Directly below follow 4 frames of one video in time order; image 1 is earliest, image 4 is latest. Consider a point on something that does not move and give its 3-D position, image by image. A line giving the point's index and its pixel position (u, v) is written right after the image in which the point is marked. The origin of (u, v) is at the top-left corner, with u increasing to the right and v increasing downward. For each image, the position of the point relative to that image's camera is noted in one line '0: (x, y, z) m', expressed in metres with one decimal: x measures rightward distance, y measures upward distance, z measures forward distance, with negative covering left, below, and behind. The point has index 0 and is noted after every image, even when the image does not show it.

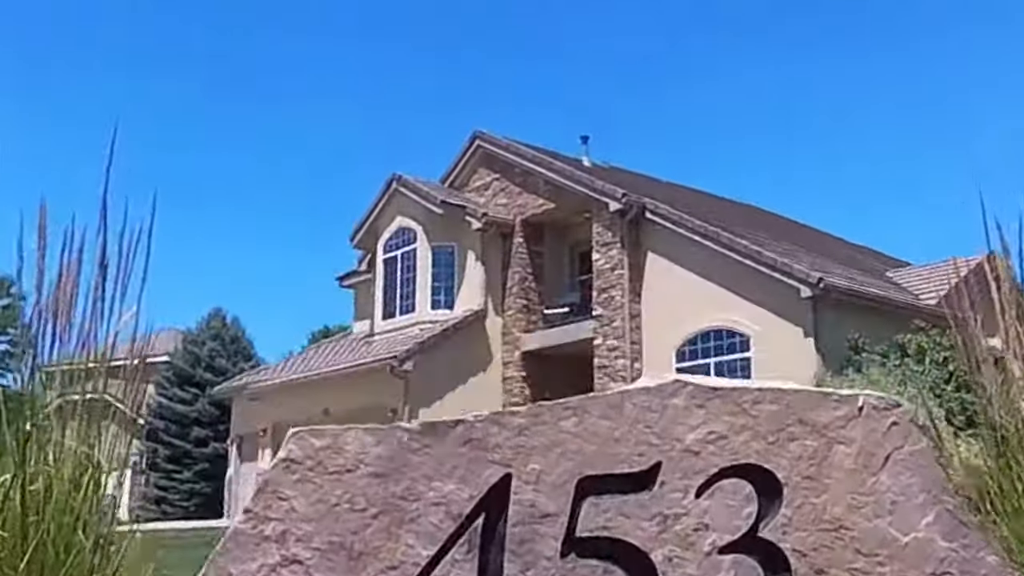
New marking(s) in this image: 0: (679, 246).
0: (+3.6, +1.0, +18.6) m
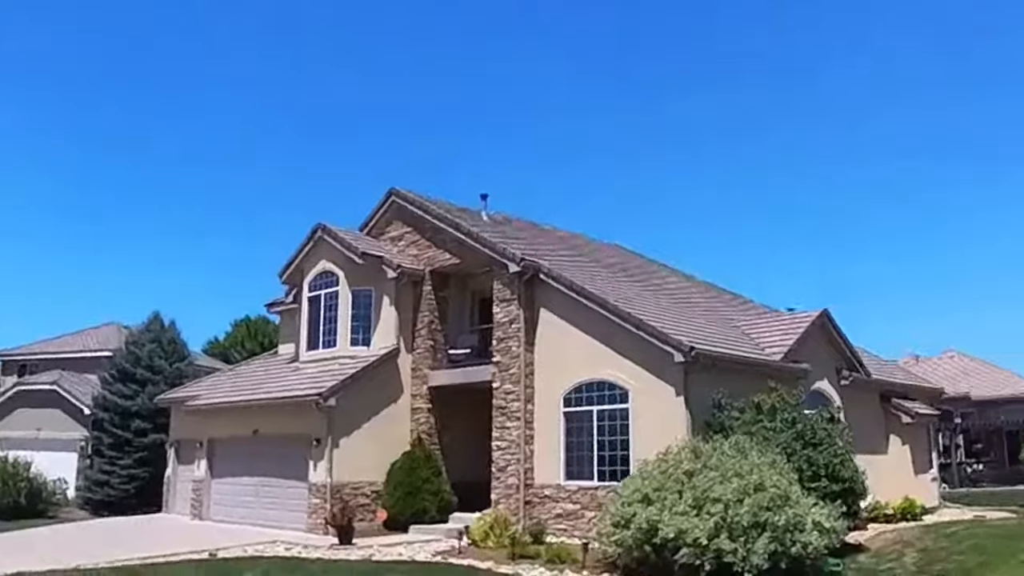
0: (+1.5, -0.4, +21.9) m
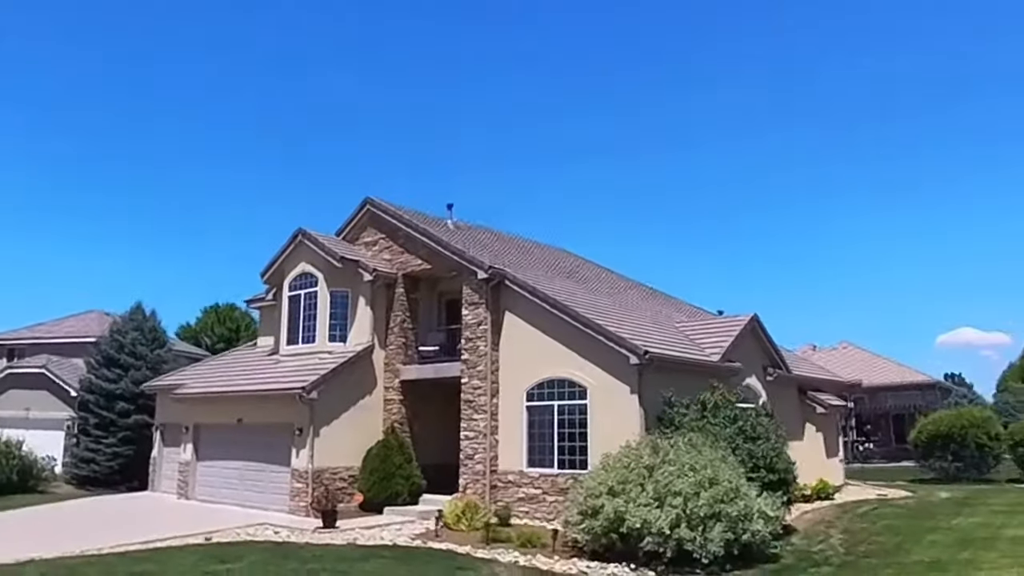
0: (+0.6, -0.5, +24.0) m
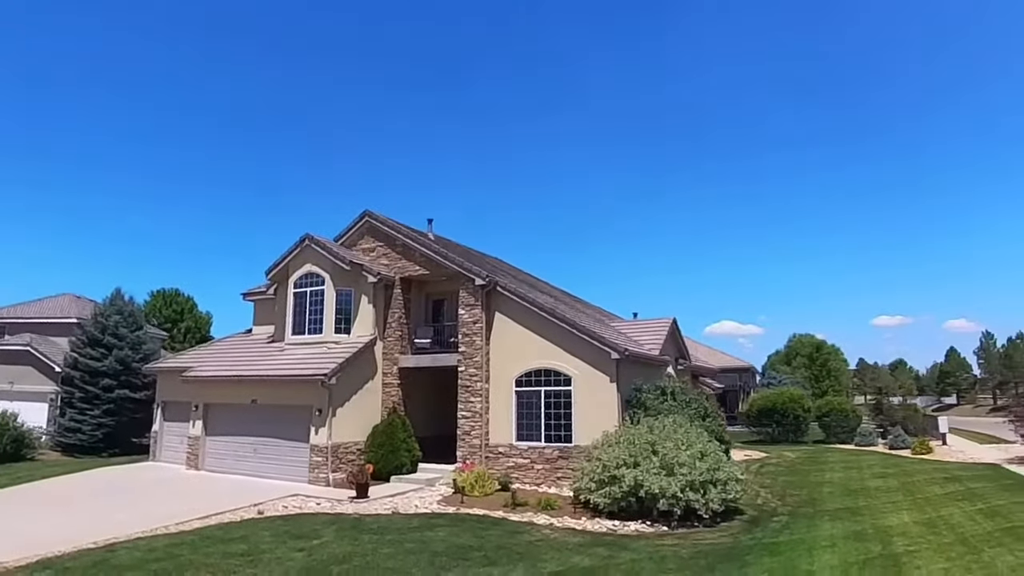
0: (+0.5, -0.7, +28.3) m
